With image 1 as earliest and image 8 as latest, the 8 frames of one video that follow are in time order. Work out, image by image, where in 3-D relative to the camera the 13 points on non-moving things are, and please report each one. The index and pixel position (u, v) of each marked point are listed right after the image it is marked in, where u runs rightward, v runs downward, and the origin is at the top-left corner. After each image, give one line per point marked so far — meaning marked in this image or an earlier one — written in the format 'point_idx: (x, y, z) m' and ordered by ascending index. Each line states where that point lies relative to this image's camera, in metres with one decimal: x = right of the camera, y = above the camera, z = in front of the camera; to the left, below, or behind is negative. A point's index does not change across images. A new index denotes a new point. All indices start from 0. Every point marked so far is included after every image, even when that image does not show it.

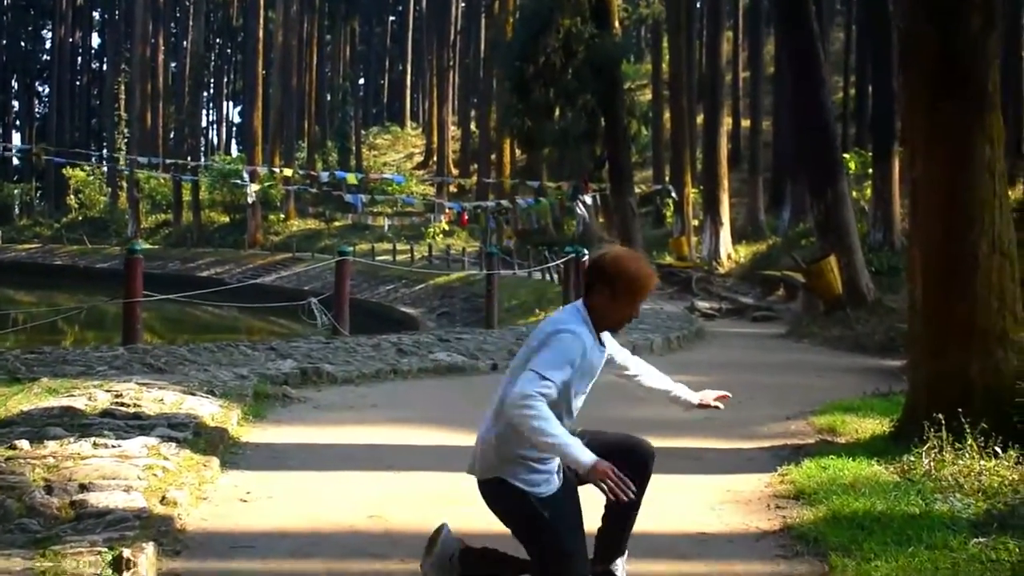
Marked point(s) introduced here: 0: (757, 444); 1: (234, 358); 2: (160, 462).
0: (+1.7, -1.1, +8.7) m
1: (-2.5, -0.6, +11.6) m
2: (-1.8, -0.9, +6.6) m
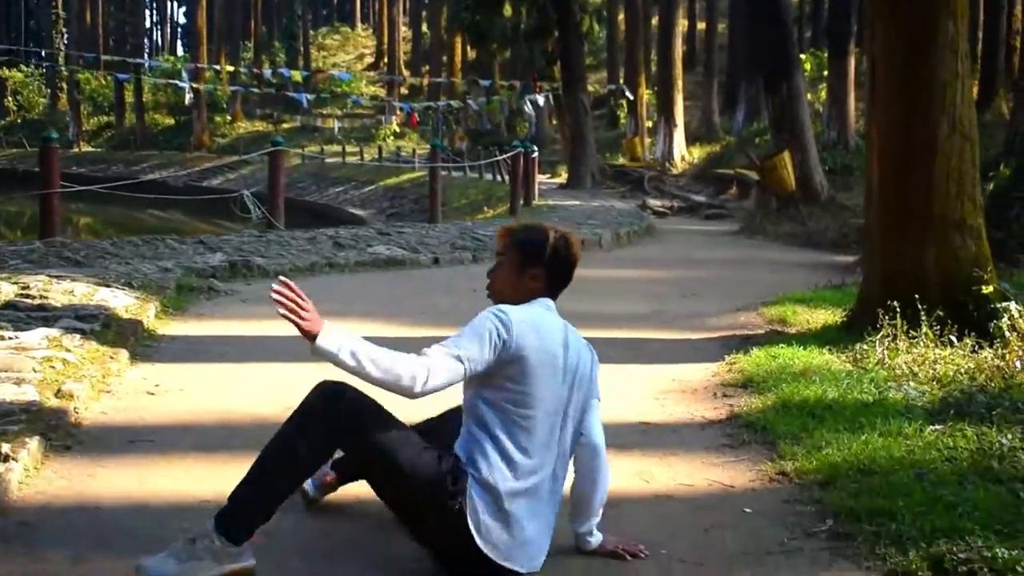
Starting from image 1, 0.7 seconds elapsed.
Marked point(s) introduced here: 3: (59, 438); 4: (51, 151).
0: (+1.2, -0.3, +8.3) m
1: (-3.0, +0.3, +11.0) m
2: (-2.1, -0.3, +6.1) m
3: (-1.7, -0.6, +4.8) m
4: (-4.1, +1.2, +11.3) m
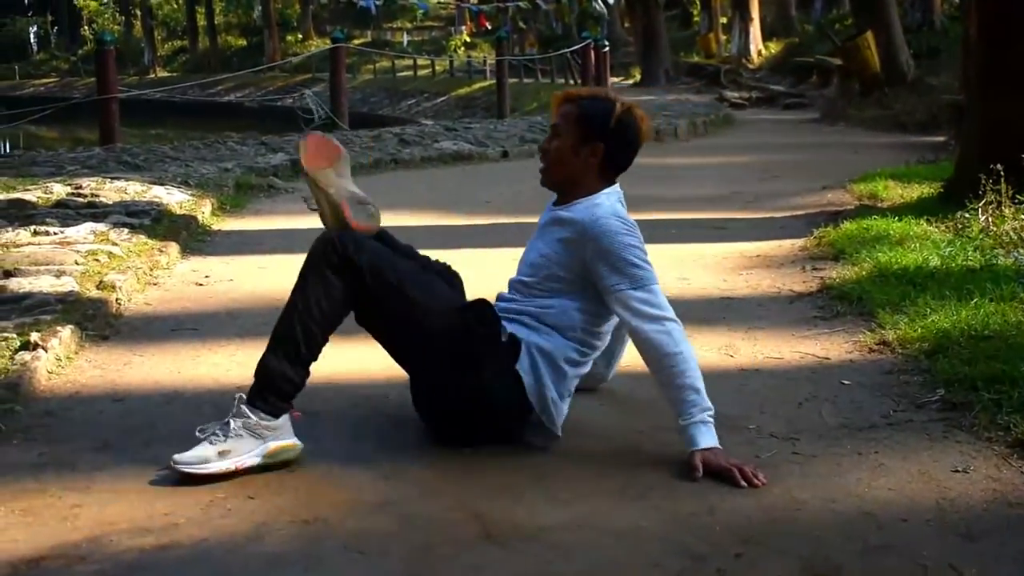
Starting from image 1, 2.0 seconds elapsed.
0: (+1.7, +0.5, +7.8) m
1: (-2.4, +1.1, +10.7) m
2: (-1.8, +0.2, +5.8) m
3: (-1.5, -0.1, +4.5) m
4: (-3.5, +2.0, +10.9) m
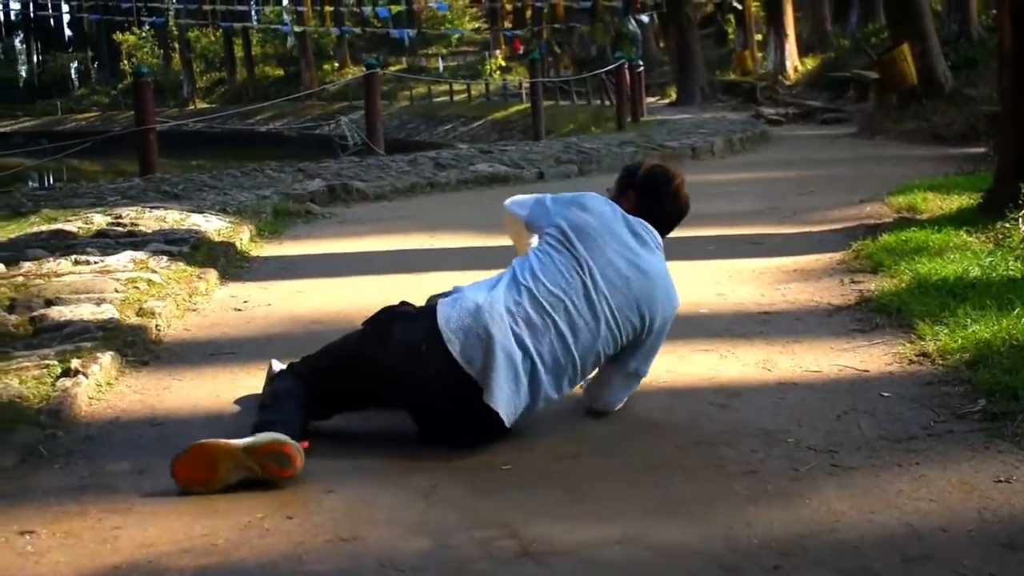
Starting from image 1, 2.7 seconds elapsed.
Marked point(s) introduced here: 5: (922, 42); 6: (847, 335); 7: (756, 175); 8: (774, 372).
0: (+1.9, +0.4, +7.7) m
1: (-2.1, +0.9, +10.8) m
2: (-1.7, +0.1, +5.8) m
3: (-1.3, -0.2, +4.5) m
4: (-3.2, +1.8, +11.1) m
5: (+5.1, +3.1, +15.9) m
6: (+1.2, -0.2, +4.6) m
7: (+2.2, +1.0, +11.7) m
8: (+0.9, -0.3, +4.2) m
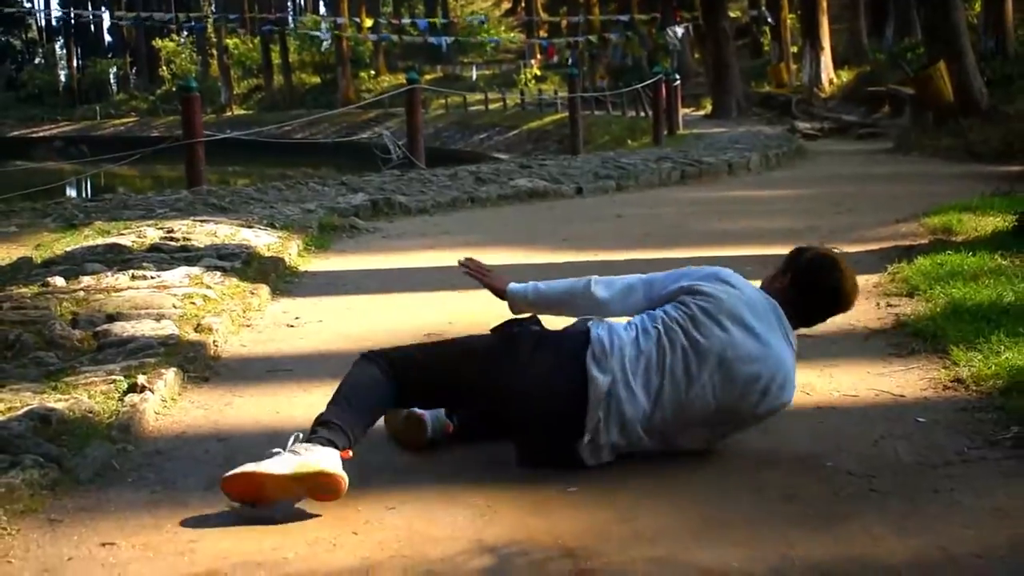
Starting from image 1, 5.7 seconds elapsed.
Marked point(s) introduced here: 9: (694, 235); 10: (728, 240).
0: (+2.2, +0.2, +7.8) m
1: (-1.8, +0.8, +11.0) m
2: (-1.5, 0.0, +6.0) m
3: (-1.2, -0.3, +4.7) m
4: (-2.8, +1.7, +11.3) m
5: (+5.6, +2.9, +16.0) m
6: (+1.4, -0.3, +4.8) m
7: (+2.6, +0.9, +11.8) m
8: (+1.0, -0.4, +4.3) m
9: (+1.3, +0.4, +8.9) m
10: (+1.5, +0.3, +8.6) m
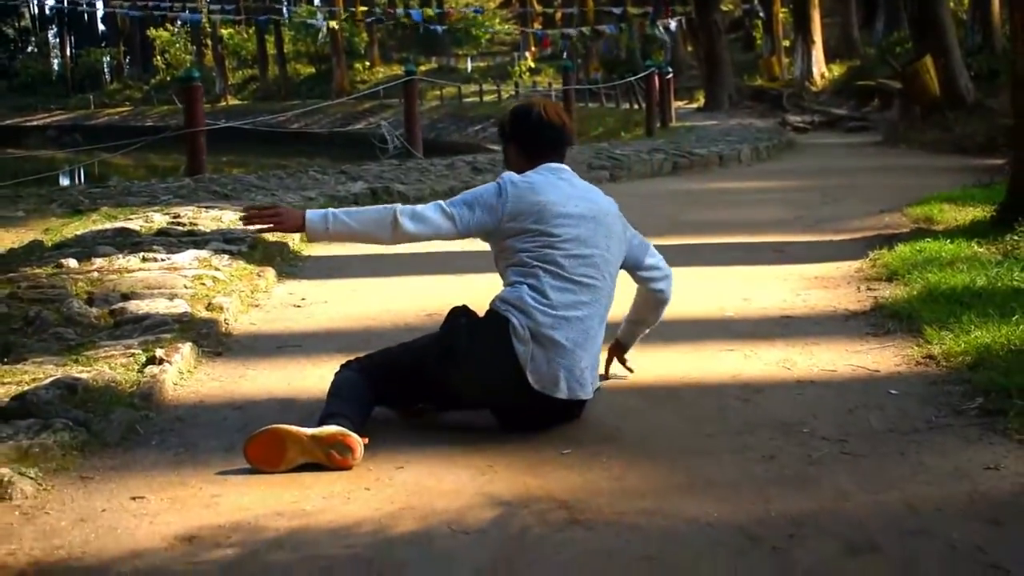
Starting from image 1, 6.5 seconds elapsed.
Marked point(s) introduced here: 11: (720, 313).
0: (+2.1, +0.3, +8.1) m
1: (-1.8, +0.9, +11.3) m
2: (-1.5, +0.1, +6.3) m
3: (-1.2, -0.2, +5.0) m
4: (-2.9, +1.8, +11.6) m
5: (+5.6, +3.0, +16.3) m
6: (+1.4, -0.2, +5.0) m
7: (+2.5, +1.0, +12.1) m
8: (+1.0, -0.3, +4.6) m
9: (+1.2, +0.5, +9.2) m
10: (+1.4, +0.4, +8.8) m
11: (+0.9, -0.1, +5.6) m
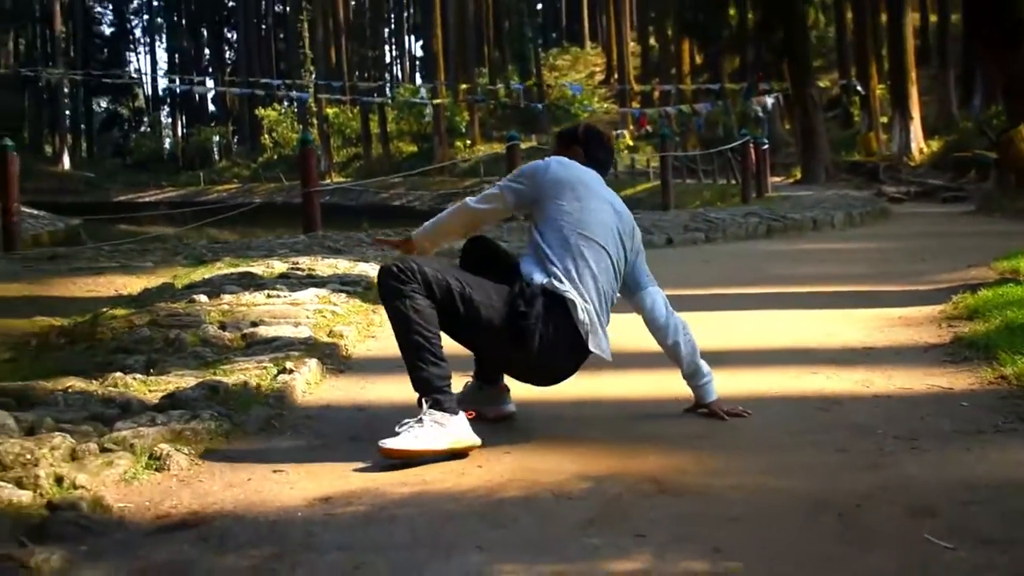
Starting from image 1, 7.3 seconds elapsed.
0: (+2.8, 0.0, +8.3) m
1: (-0.9, +0.4, +11.8) m
2: (-1.0, -0.1, +6.8) m
3: (-0.8, -0.3, +5.5) m
4: (-1.9, +1.3, +12.3) m
5: (+6.8, +2.1, +16.4) m
6: (+1.8, -0.3, +5.3) m
7: (+3.5, +0.4, +12.3) m
8: (+1.4, -0.4, +4.9) m
9: (+2.0, +0.1, +9.5) m
10: (+2.1, 0.0, +9.1) m
11: (+1.4, -0.3, +6.0) m
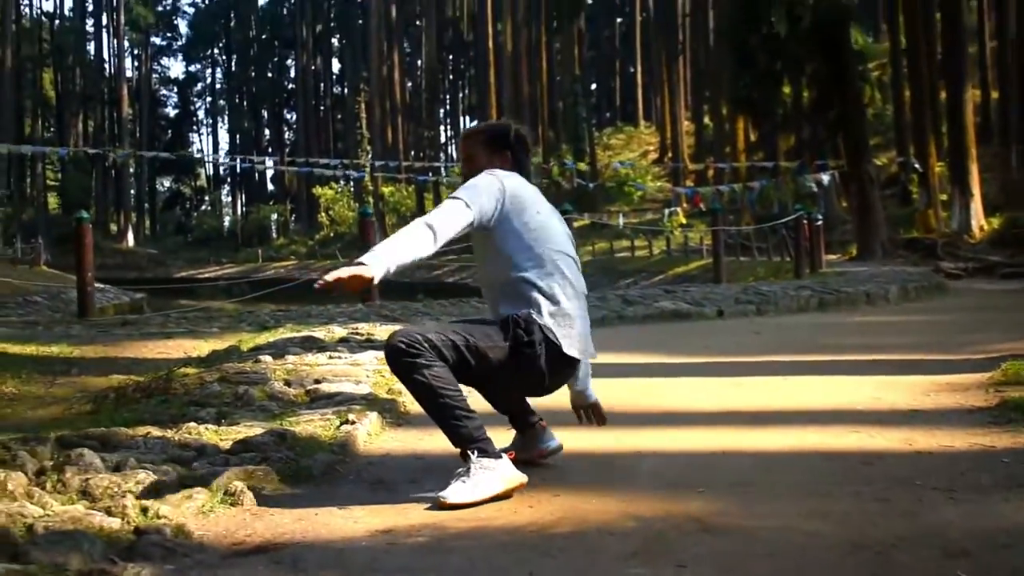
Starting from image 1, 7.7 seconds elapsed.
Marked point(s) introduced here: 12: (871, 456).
0: (+3.1, -0.4, +8.4) m
1: (-0.4, -0.2, +12.1) m
2: (-0.7, -0.4, +7.0) m
3: (-0.5, -0.6, +5.7) m
4: (-1.4, +0.6, +12.6) m
5: (+7.5, +1.2, +16.4) m
6: (+2.0, -0.6, +5.4) m
7: (+4.0, -0.3, +12.4) m
8: (+1.6, -0.6, +5.0) m
9: (+2.4, -0.4, +9.6) m
10: (+2.5, -0.4, +9.3) m
11: (+1.6, -0.6, +6.1) m
12: (+1.3, -0.6, +4.8) m
